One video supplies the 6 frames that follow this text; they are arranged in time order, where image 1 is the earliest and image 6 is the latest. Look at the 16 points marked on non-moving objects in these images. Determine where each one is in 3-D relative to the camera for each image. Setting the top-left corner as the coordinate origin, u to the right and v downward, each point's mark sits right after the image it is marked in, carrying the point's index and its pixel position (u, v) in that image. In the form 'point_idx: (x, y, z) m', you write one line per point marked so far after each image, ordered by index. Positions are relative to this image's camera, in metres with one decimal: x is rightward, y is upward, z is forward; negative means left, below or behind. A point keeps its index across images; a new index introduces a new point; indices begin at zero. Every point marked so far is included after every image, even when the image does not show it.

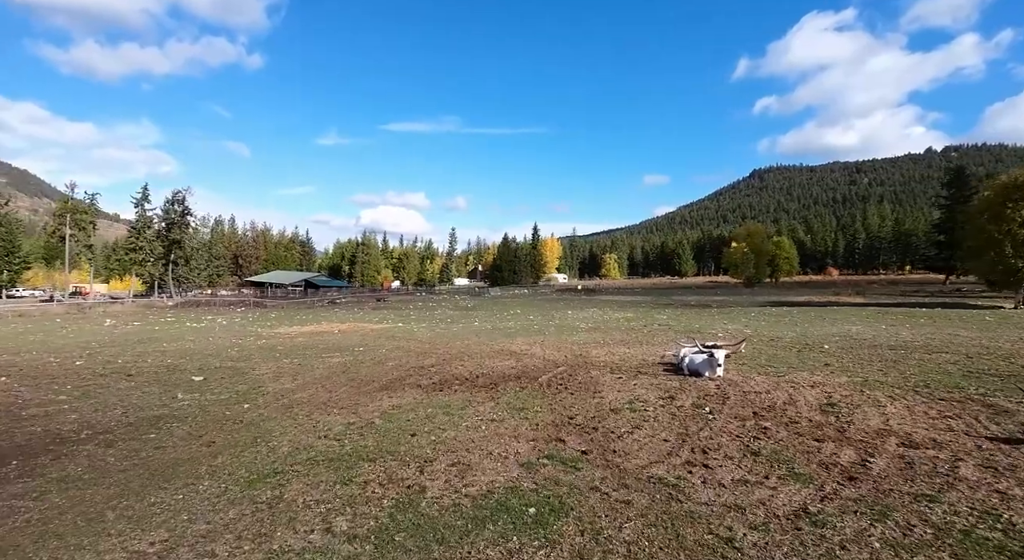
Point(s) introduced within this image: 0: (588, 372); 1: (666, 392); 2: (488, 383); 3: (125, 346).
0: (+1.7, -2.1, +12.1) m
1: (+2.8, -2.0, +9.7) m
2: (-0.5, -2.1, +11.0) m
3: (-13.4, -2.3, +18.8) m
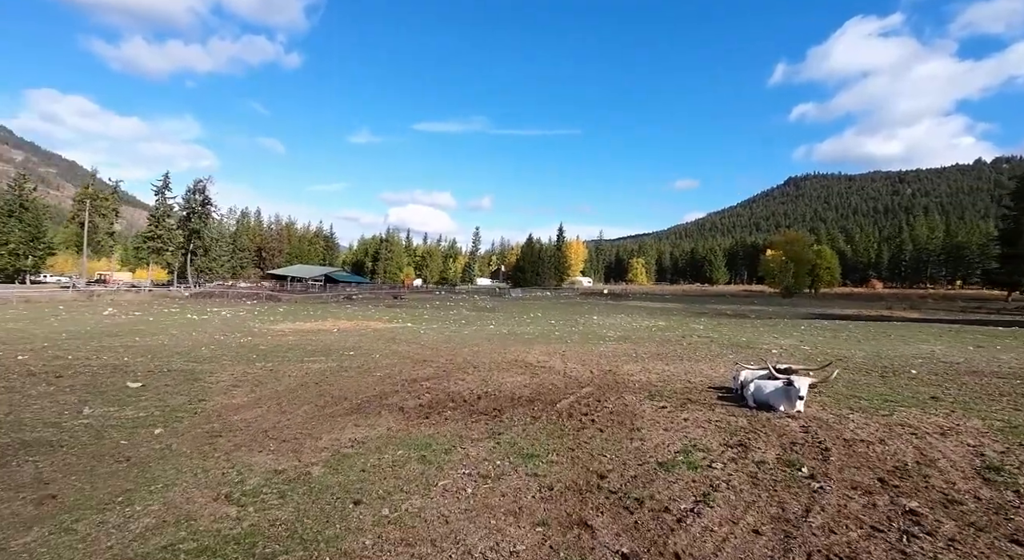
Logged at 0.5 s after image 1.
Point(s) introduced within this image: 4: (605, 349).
0: (+1.9, -2.0, +9.5) m
1: (+2.9, -2.0, +7.0) m
2: (-0.3, -2.0, +8.5) m
3: (-12.9, -1.8, +16.9) m
4: (+2.8, -2.1, +16.3) m
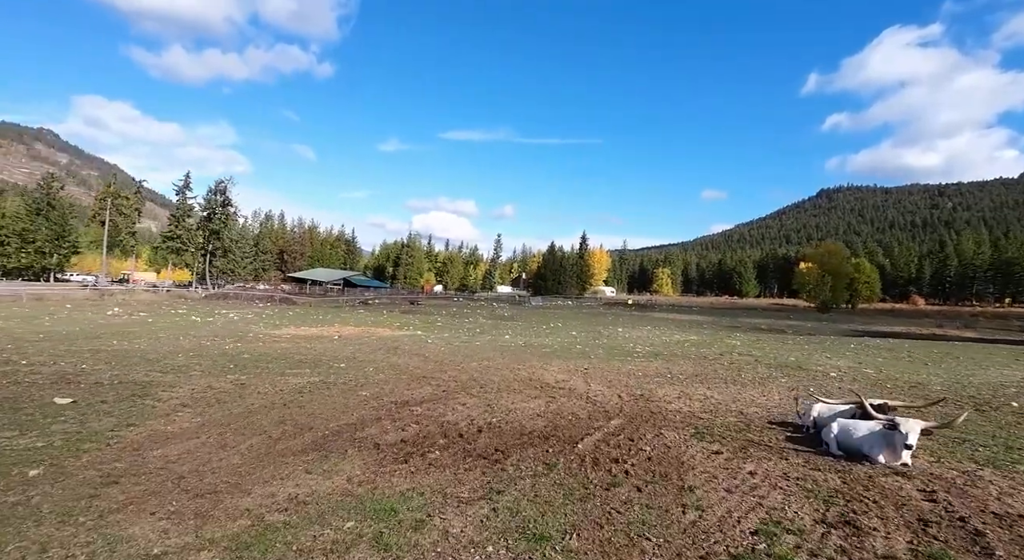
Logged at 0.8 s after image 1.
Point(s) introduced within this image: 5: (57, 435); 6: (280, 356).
0: (+2.0, -2.1, +7.4) m
1: (+2.9, -2.1, +4.9) m
2: (-0.2, -2.0, +6.5) m
3: (-12.4, -1.7, +15.4) m
4: (+3.2, -2.3, +14.2) m
5: (-5.3, -1.8, +6.3) m
6: (-5.7, -1.9, +13.2) m
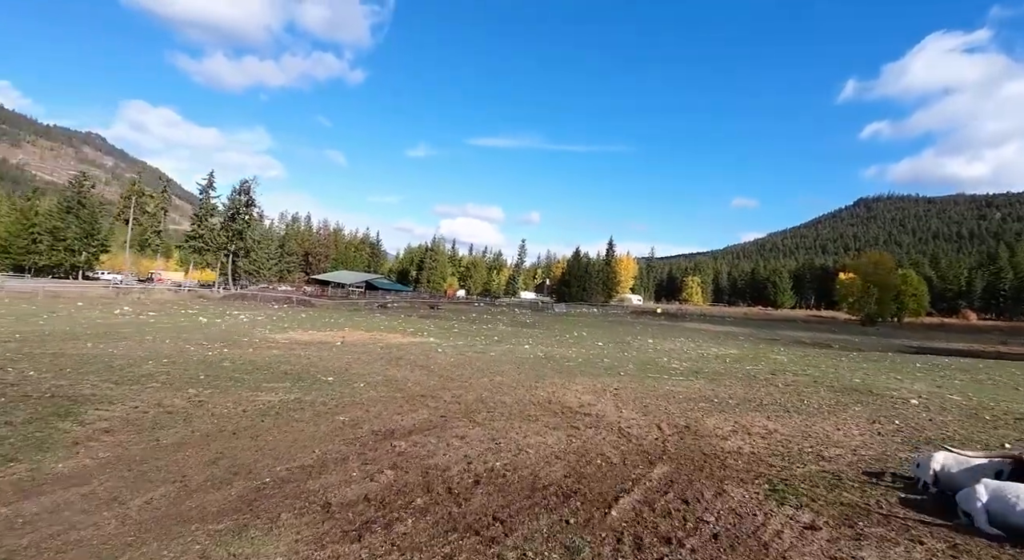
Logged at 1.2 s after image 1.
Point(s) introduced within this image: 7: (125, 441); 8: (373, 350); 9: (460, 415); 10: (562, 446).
0: (+2.1, -2.1, +5.4) m
1: (+2.9, -2.1, +2.9) m
2: (-0.2, -2.0, +4.6) m
3: (-11.9, -1.6, +14.1) m
4: (+3.6, -2.4, +12.1) m
5: (-5.2, -1.7, +4.7) m
6: (-5.3, -1.8, +11.6) m
7: (-4.3, -1.8, +6.0) m
8: (-3.8, -1.9, +15.0) m
9: (-0.8, -2.0, +8.1) m
10: (+0.6, -2.1, +6.8) m
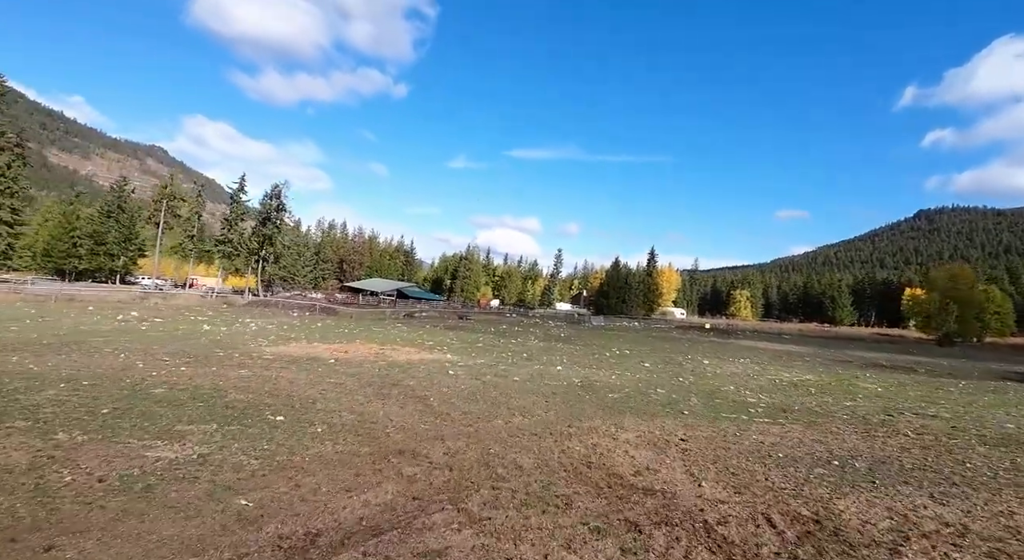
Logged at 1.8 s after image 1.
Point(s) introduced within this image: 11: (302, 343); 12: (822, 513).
0: (+2.1, -2.1, +2.1) m
1: (+2.6, -2.0, -0.4) m
2: (-0.3, -1.9, +1.5) m
3: (-11.3, -1.5, +11.8) m
4: (+4.0, -2.5, +8.7) m
5: (-5.3, -1.5, +1.9) m
6: (-4.9, -1.8, +8.8) m
7: (-4.2, -1.6, +3.1) m
8: (-3.2, -2.0, +12.1) m
9: (-0.6, -2.0, +5.0) m
10: (+0.7, -2.0, +3.6) m
11: (-6.9, -2.1, +18.2) m
12: (+3.2, -2.4, +5.6) m
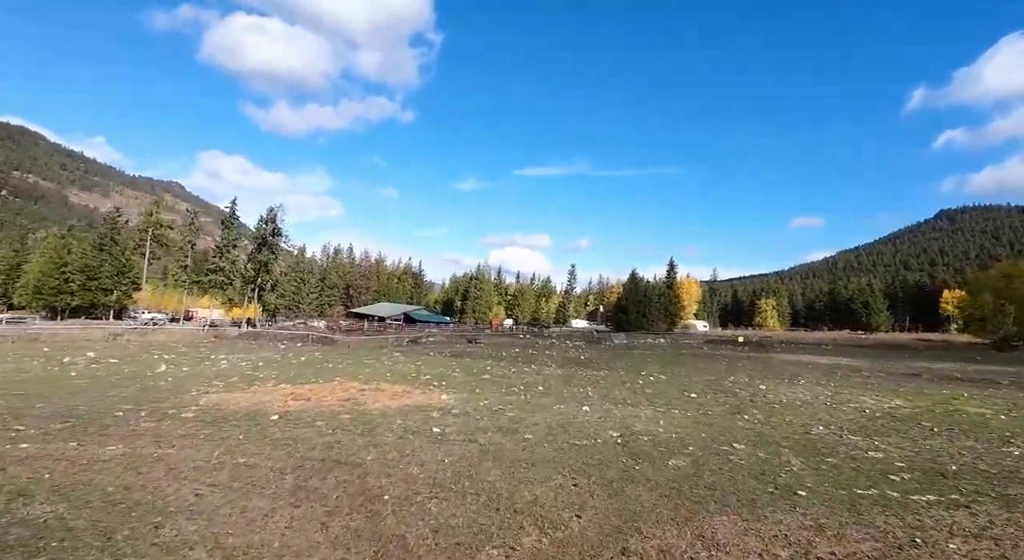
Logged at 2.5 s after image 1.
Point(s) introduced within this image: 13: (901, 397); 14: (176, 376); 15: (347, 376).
0: (+2.0, -1.8, -1.6) m
1: (+2.5, -1.6, -4.2) m
2: (-0.4, -1.7, -2.2) m
3: (-11.2, -2.2, +8.3) m
4: (+4.1, -2.4, +4.9) m
5: (-5.4, -1.6, -1.7) m
6: (-4.8, -2.1, +5.2) m
7: (-4.3, -1.7, -0.5) m
8: (-3.0, -2.3, +8.4) m
9: (-0.7, -1.9, +1.3) m
10: (+0.6, -1.9, -0.1) m
11: (-6.6, -2.8, +14.6) m
12: (+3.2, -2.2, +1.8) m
13: (+12.1, -3.6, +17.0) m
14: (-10.5, -3.0, +17.2) m
15: (-5.5, -3.2, +18.3) m
